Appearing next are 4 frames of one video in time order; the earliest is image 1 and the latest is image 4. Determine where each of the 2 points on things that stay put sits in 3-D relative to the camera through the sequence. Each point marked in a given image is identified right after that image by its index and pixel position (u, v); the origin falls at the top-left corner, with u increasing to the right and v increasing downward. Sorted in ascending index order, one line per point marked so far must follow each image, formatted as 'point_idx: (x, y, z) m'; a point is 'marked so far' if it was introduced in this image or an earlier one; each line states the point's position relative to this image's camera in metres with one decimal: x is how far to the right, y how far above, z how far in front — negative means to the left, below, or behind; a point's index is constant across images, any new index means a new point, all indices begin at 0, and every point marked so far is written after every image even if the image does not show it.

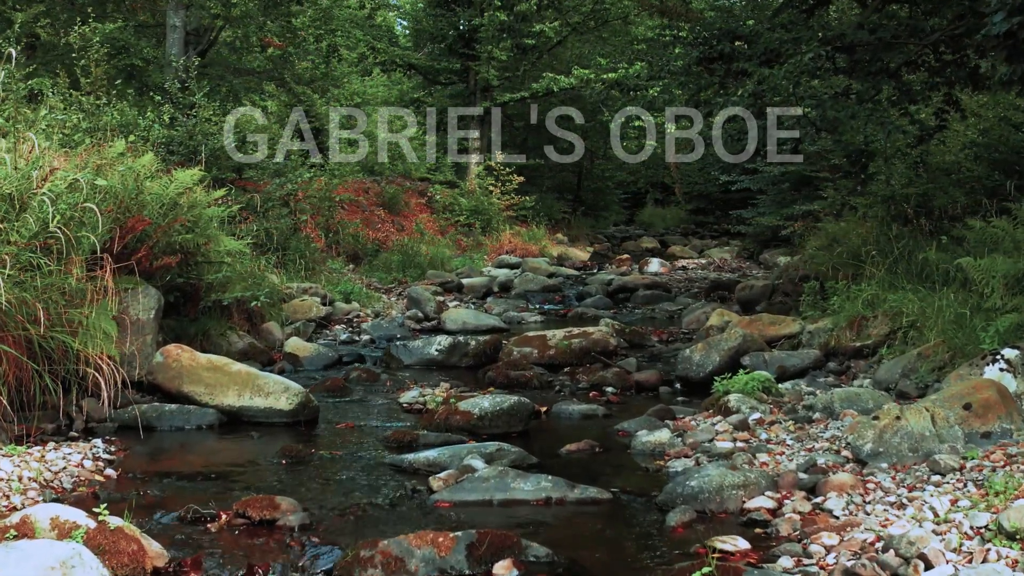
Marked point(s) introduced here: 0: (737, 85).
0: (+2.7, +2.5, +10.0) m
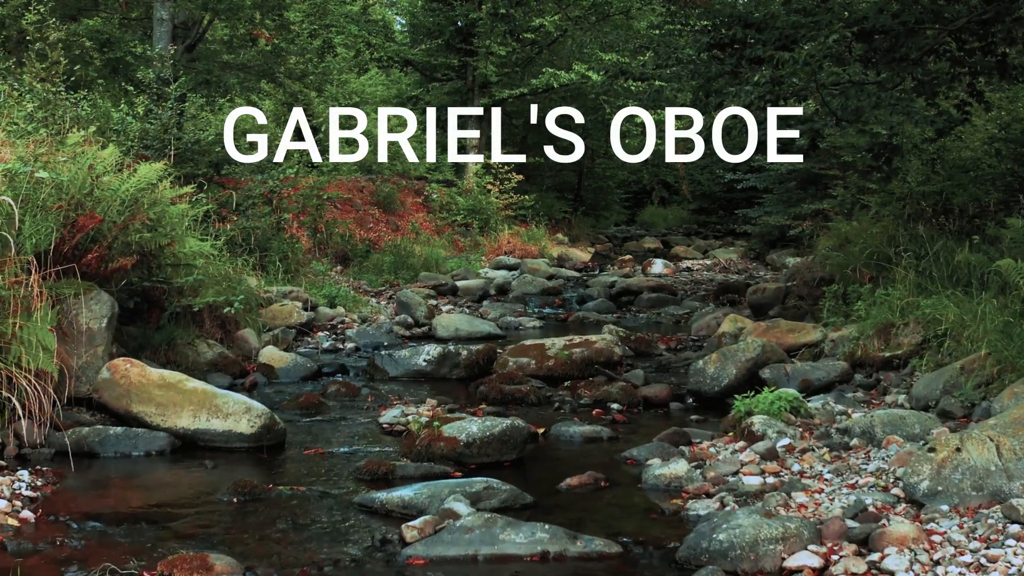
0: (+2.7, +2.4, +9.2) m
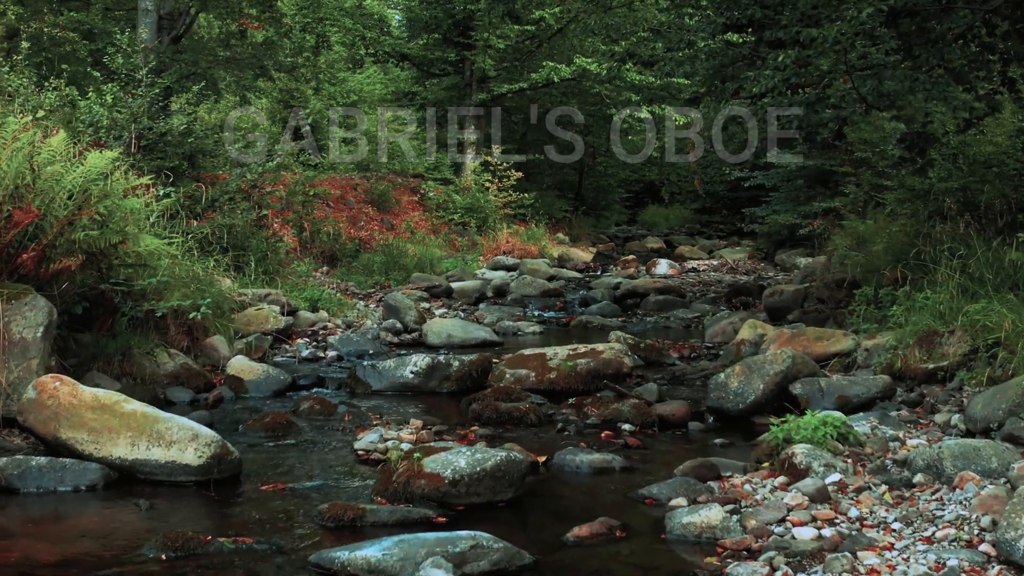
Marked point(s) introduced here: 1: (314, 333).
0: (+2.7, +2.4, +8.4) m
1: (-2.3, -0.5, +9.6) m
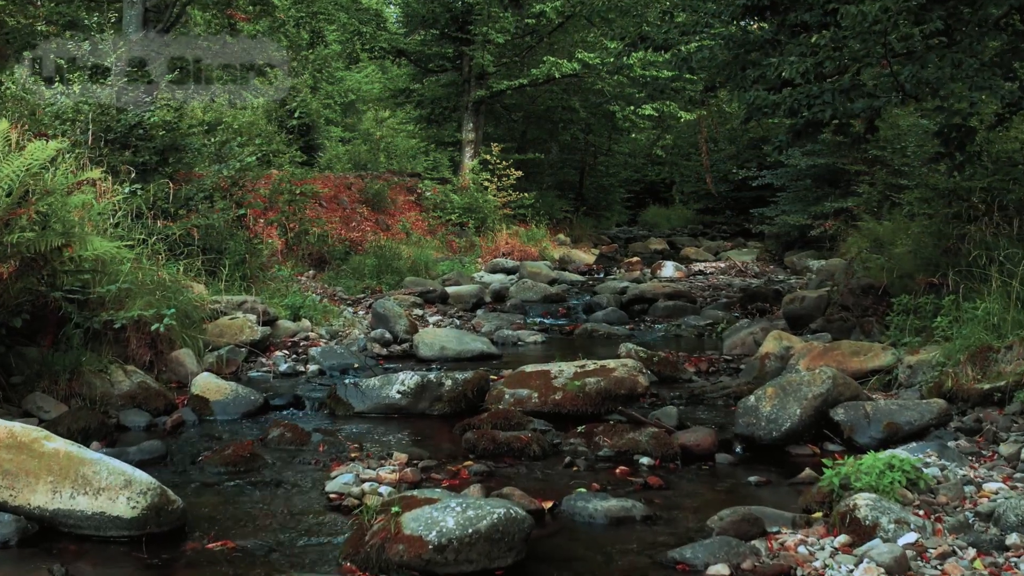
0: (+2.7, +2.3, +7.5) m
1: (-2.3, -0.6, +8.8) m
